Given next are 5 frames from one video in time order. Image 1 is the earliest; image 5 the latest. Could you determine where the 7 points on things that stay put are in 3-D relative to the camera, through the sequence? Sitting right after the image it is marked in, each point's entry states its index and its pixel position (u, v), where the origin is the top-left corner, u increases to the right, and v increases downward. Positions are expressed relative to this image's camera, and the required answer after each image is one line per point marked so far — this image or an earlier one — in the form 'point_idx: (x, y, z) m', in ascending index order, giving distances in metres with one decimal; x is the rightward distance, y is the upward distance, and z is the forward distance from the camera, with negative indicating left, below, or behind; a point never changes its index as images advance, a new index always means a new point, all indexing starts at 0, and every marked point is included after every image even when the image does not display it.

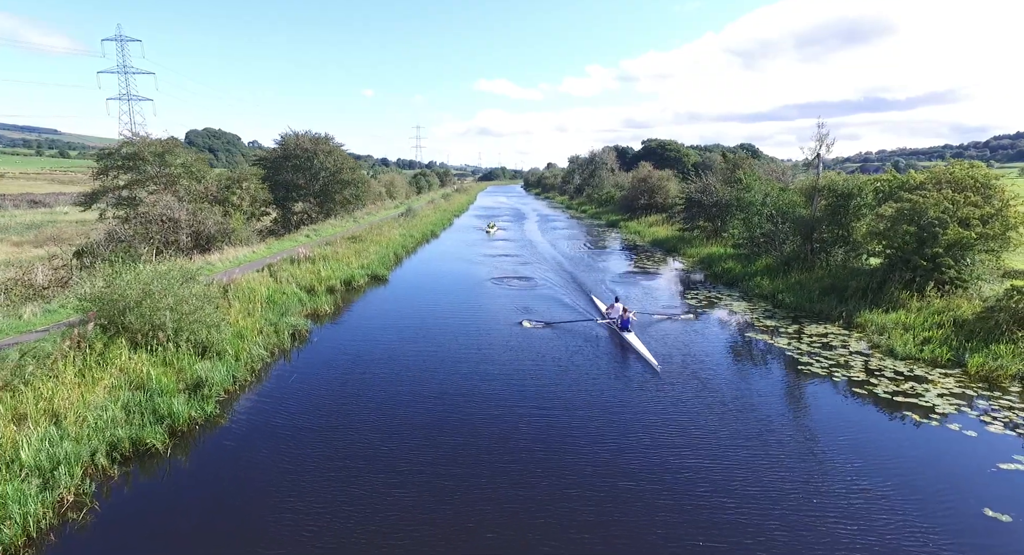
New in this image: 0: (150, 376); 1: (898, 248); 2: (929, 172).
0: (-6.5, -1.7, +9.9) m
1: (+11.6, +0.9, +16.6) m
2: (+13.2, +3.3, +17.4) m
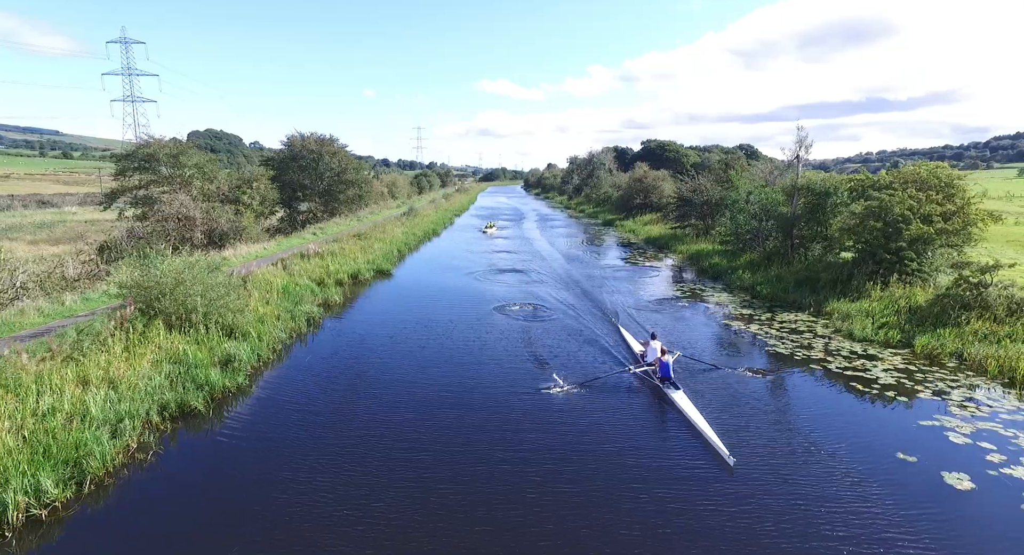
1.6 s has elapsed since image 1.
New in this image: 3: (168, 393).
0: (-6.6, -1.5, +11.2) m
1: (+11.5, +1.1, +17.9) m
2: (+13.1, +3.6, +18.7) m
3: (-6.2, -2.1, +10.0) m
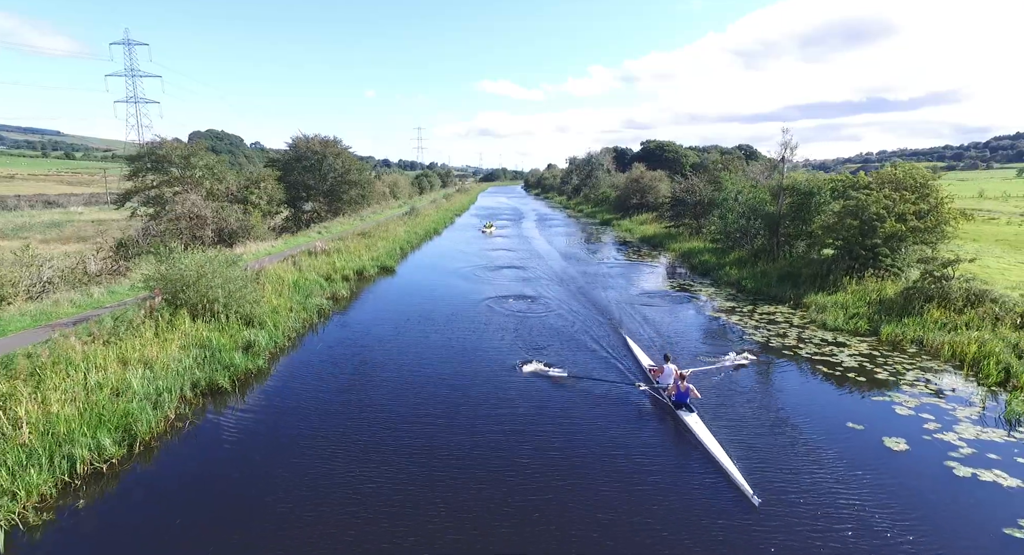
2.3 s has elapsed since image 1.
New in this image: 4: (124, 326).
0: (-6.7, -1.3, +12.3) m
1: (+11.4, +1.3, +19.0) m
2: (+13.0, +3.7, +19.8) m
3: (-6.3, -1.9, +11.1) m
4: (-8.3, -1.0, +11.8) m
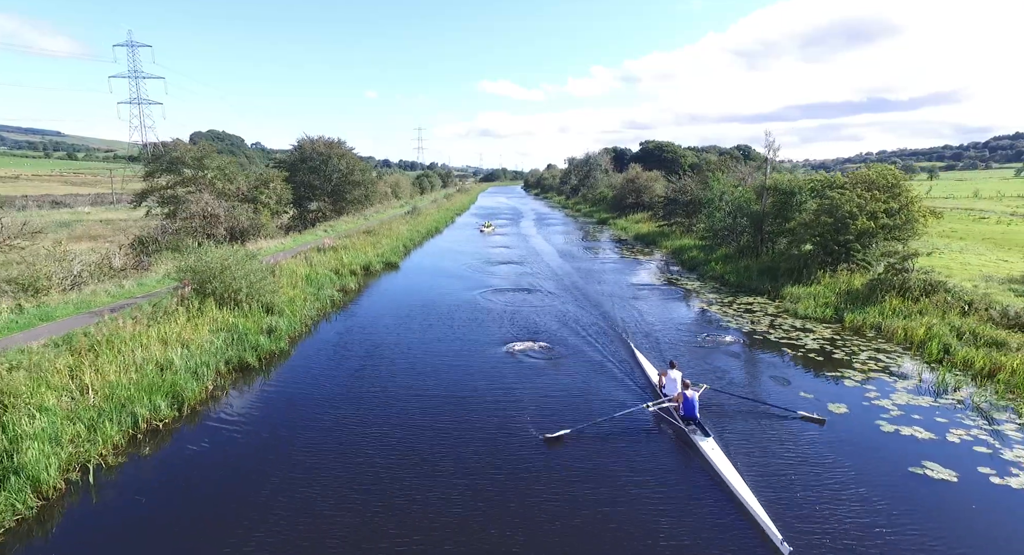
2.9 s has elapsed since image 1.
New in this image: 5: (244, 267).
0: (-6.8, -1.1, +13.6) m
1: (+11.3, +1.5, +20.3) m
2: (+12.9, +4.0, +21.1) m
3: (-6.4, -1.7, +12.4) m
4: (-8.4, -0.8, +13.1) m
5: (-7.5, +0.3, +15.4) m
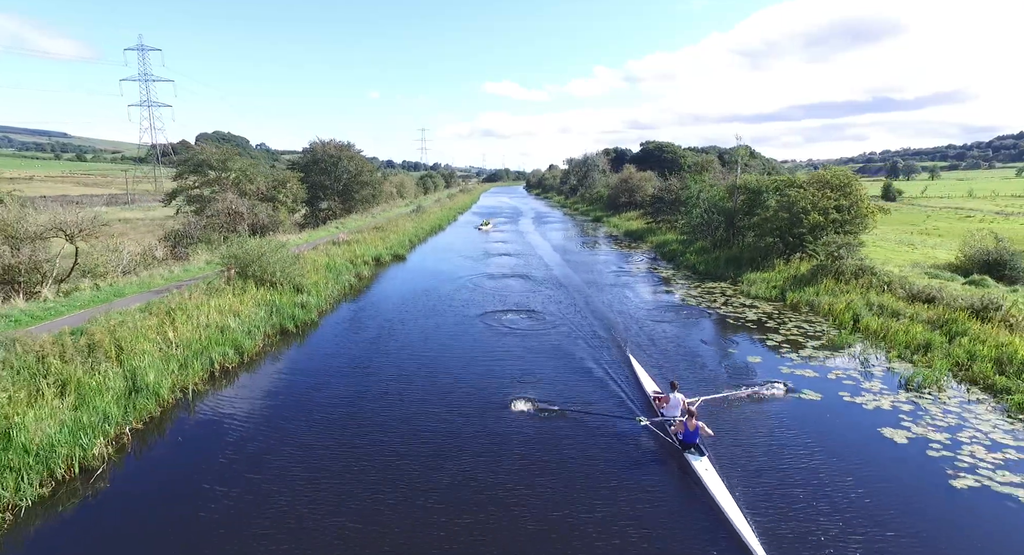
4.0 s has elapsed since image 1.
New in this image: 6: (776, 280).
0: (-7.1, -0.6, +16.4) m
1: (+11.1, +2.0, +23.0) m
2: (+12.7, +4.4, +23.8) m
3: (-6.7, -1.2, +15.2) m
4: (-8.7, -0.3, +16.0) m
5: (-7.8, +0.8, +18.2) m
6: (+9.6, -0.1, +20.0) m
